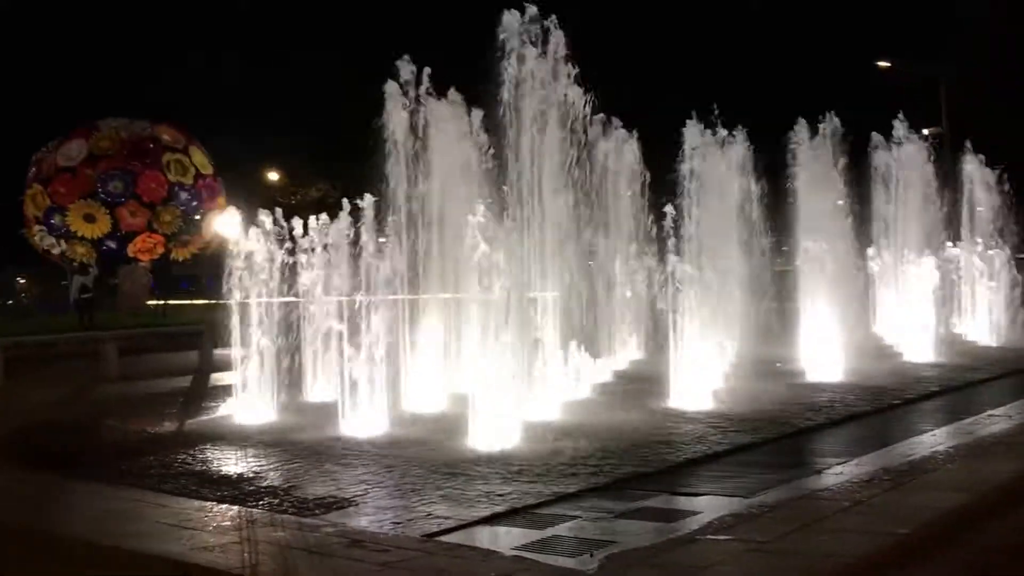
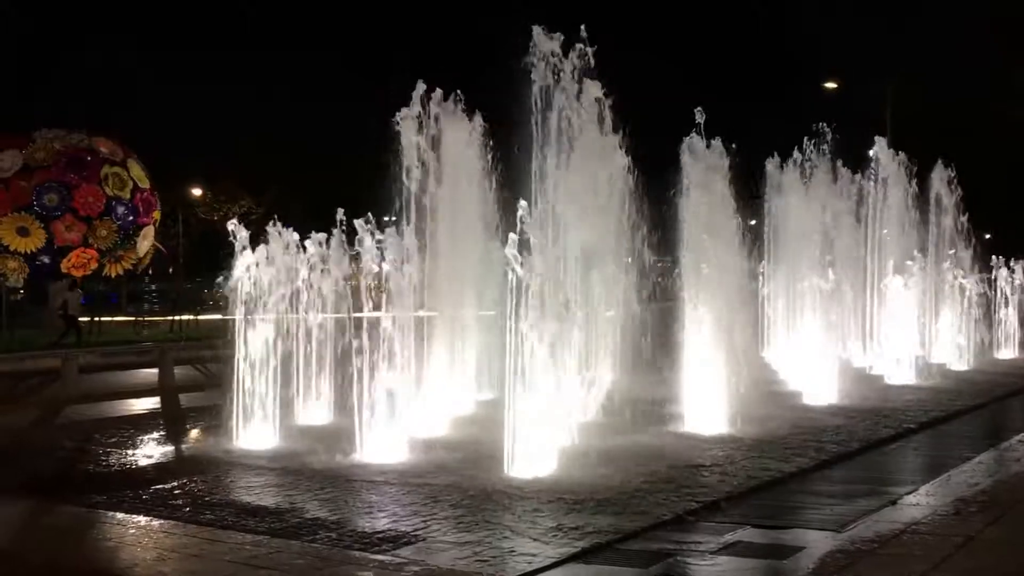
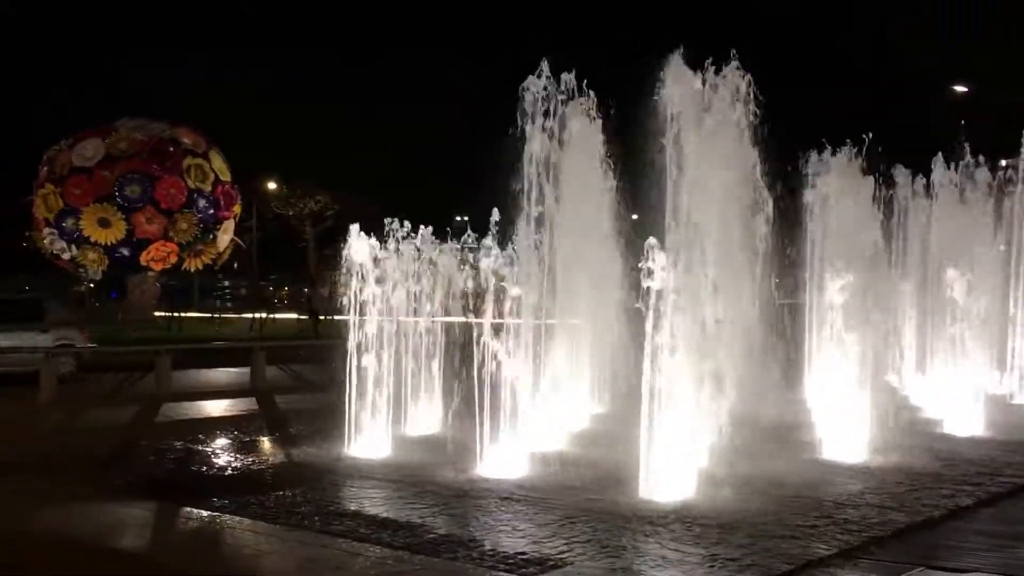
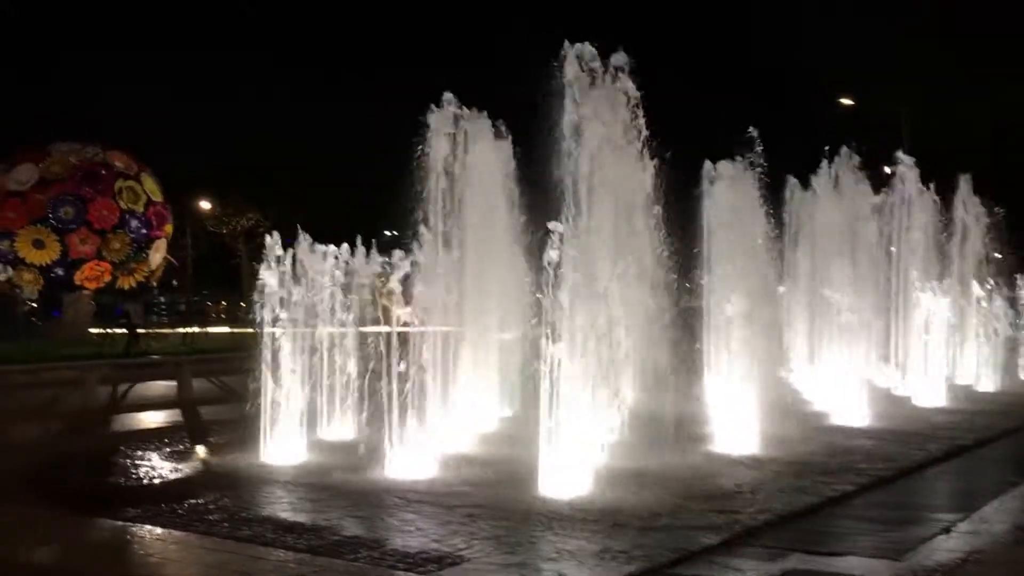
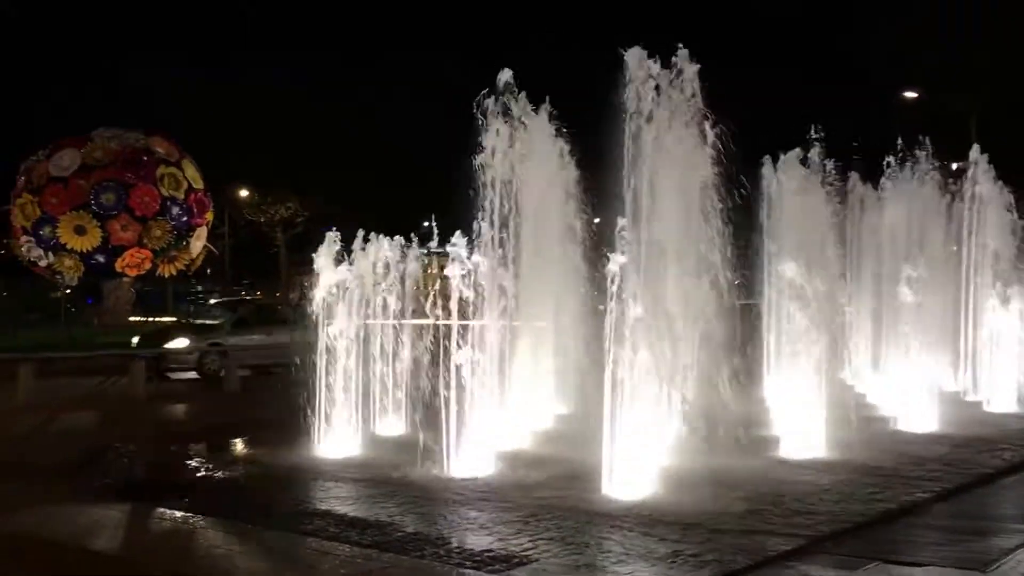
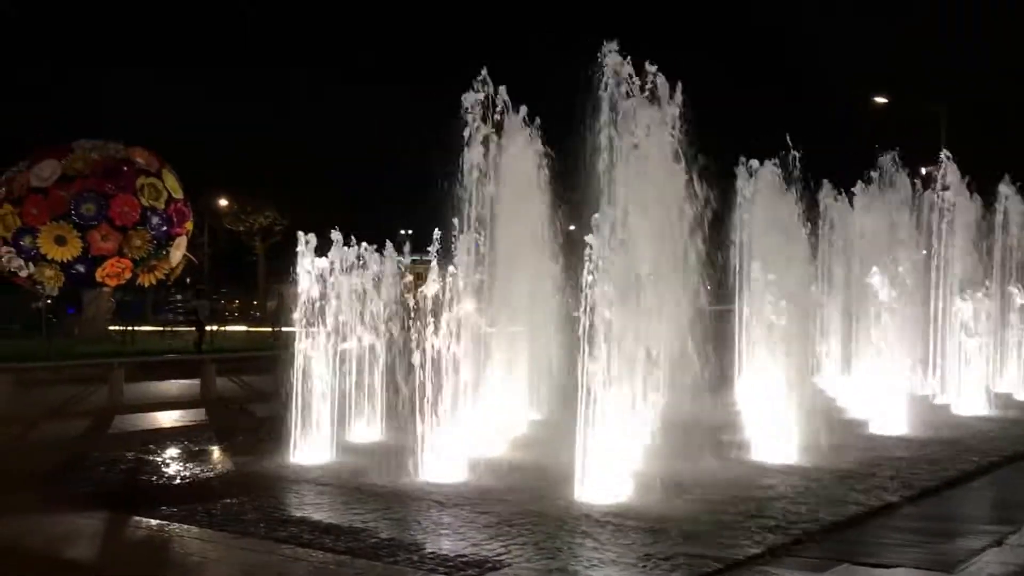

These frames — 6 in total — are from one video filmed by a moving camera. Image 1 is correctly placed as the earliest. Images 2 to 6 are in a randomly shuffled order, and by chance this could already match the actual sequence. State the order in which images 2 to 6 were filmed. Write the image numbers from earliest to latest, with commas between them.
2, 4, 6, 5, 3
